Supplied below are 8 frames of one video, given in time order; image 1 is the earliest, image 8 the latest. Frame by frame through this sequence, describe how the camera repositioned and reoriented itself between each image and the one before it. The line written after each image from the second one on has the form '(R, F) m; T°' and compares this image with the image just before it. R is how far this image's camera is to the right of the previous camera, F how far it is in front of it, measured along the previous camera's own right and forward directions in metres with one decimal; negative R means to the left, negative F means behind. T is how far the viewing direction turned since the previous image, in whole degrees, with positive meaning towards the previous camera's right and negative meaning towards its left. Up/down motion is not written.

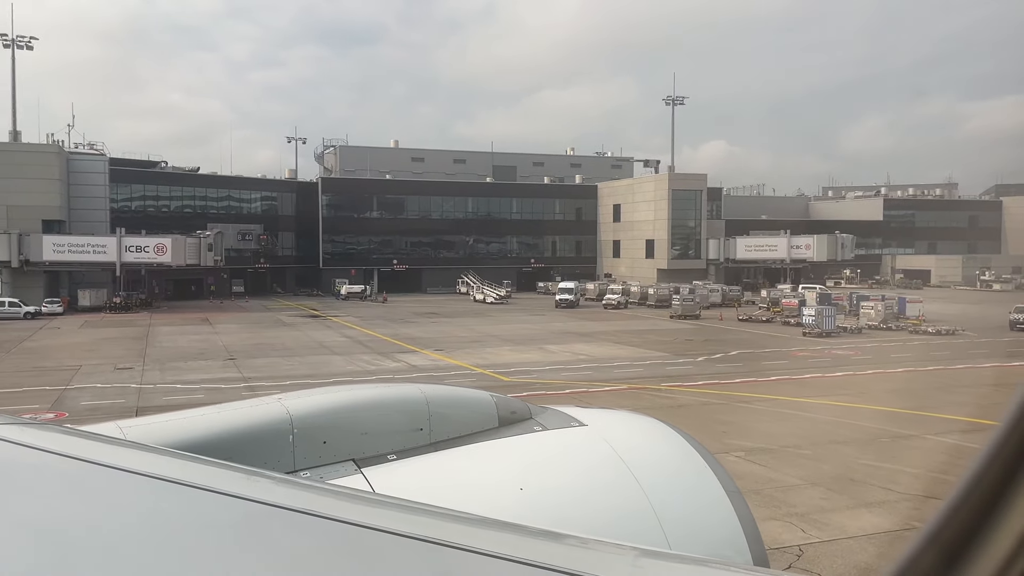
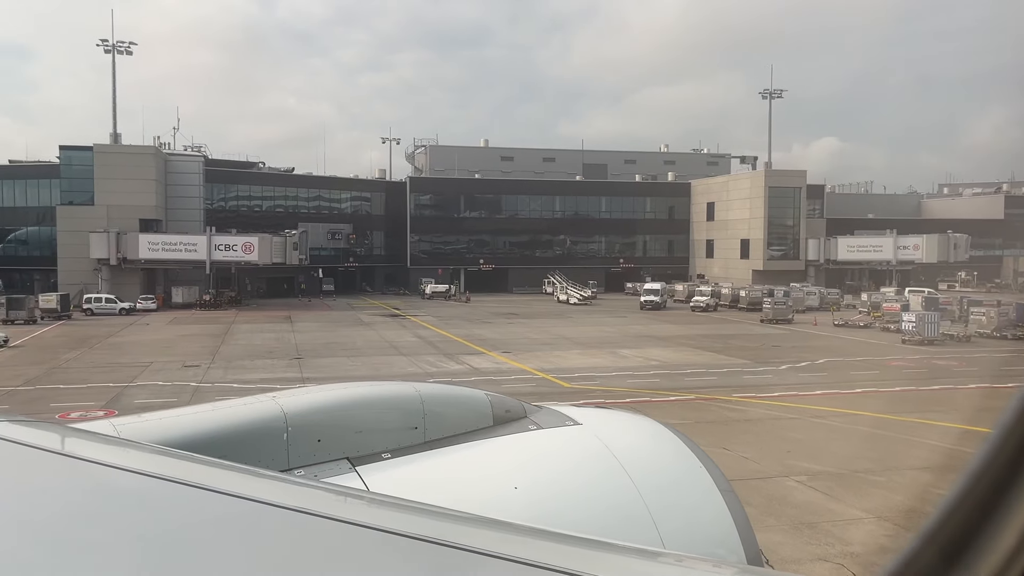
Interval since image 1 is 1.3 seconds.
(+1.0, +1.1) m; -7°
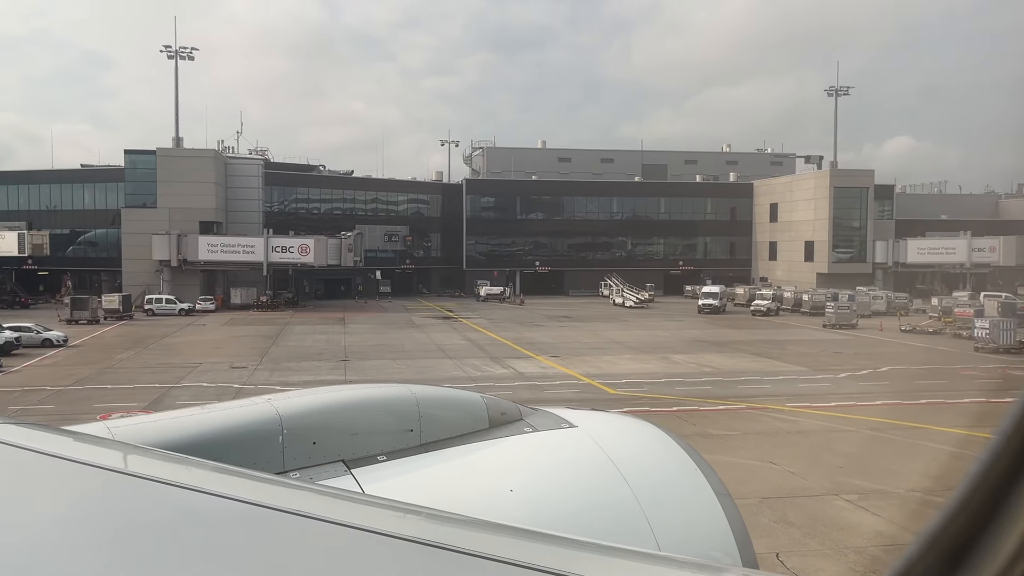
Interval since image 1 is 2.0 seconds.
(+0.5, +0.5) m; -4°
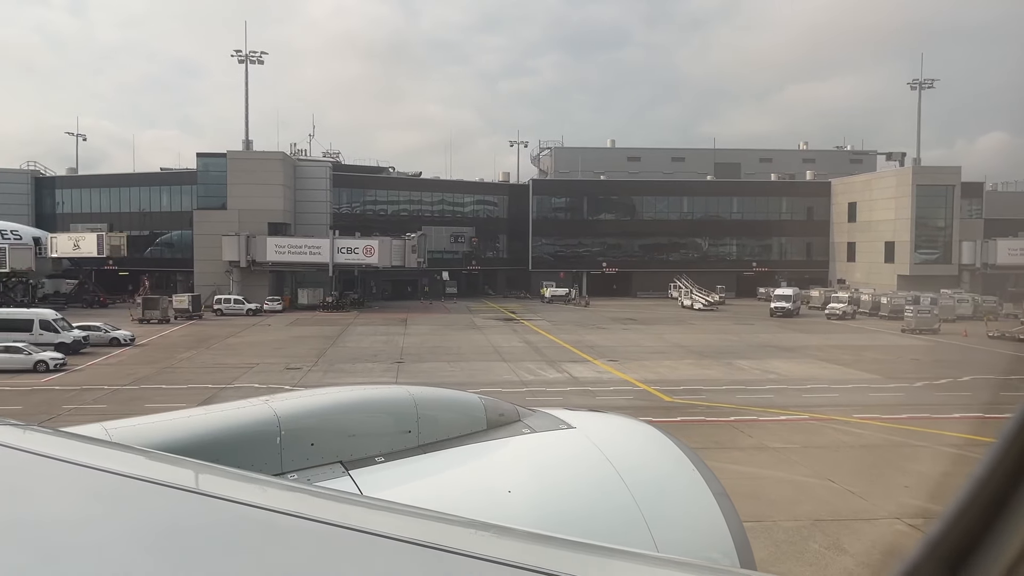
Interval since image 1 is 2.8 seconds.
(+0.6, +0.6) m; -5°
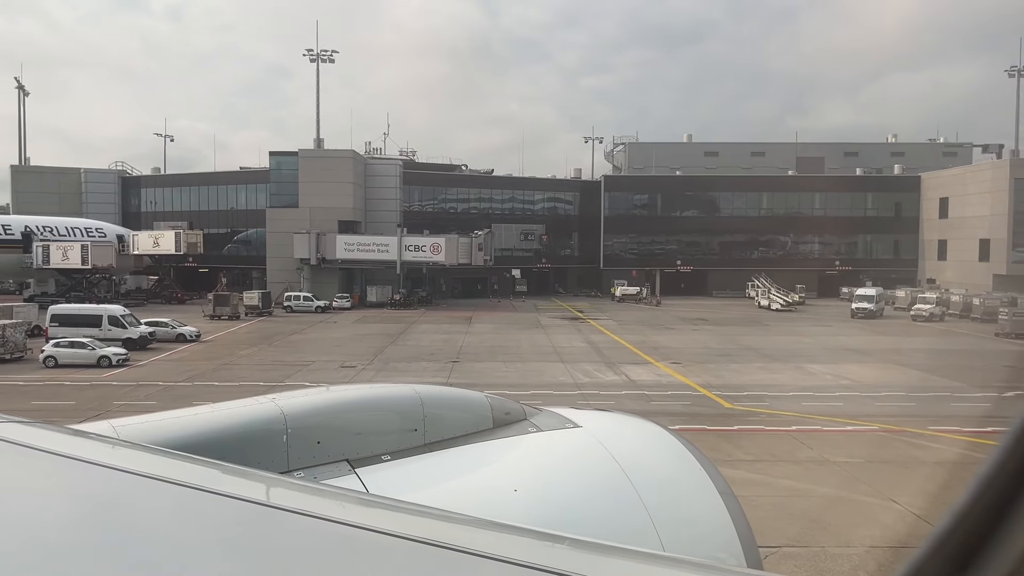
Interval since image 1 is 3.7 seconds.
(+0.7, +0.8) m; -5°
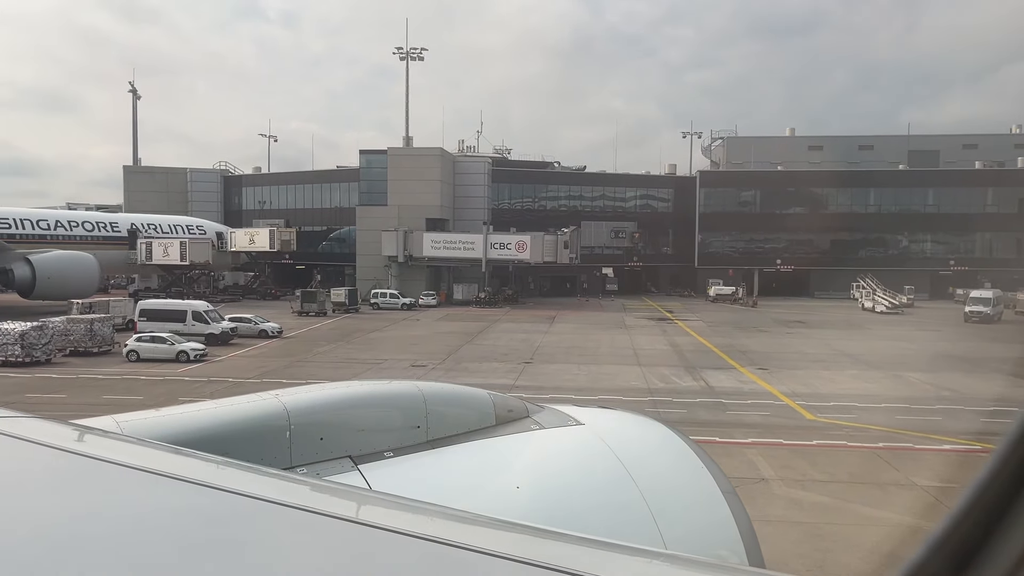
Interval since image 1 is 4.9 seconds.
(+0.8, +0.9) m; -7°
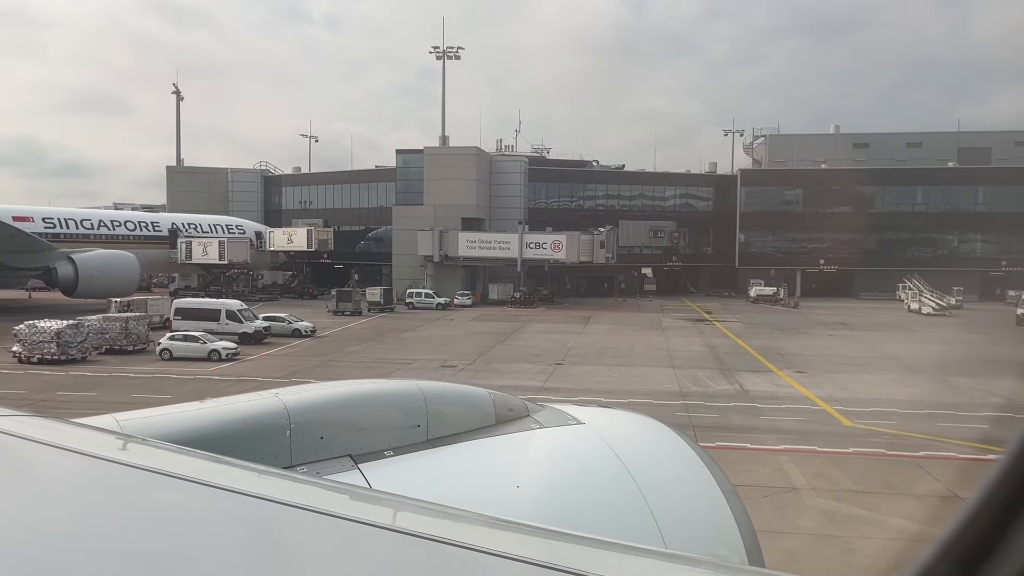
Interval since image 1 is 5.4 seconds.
(+0.3, +0.3) m; -3°
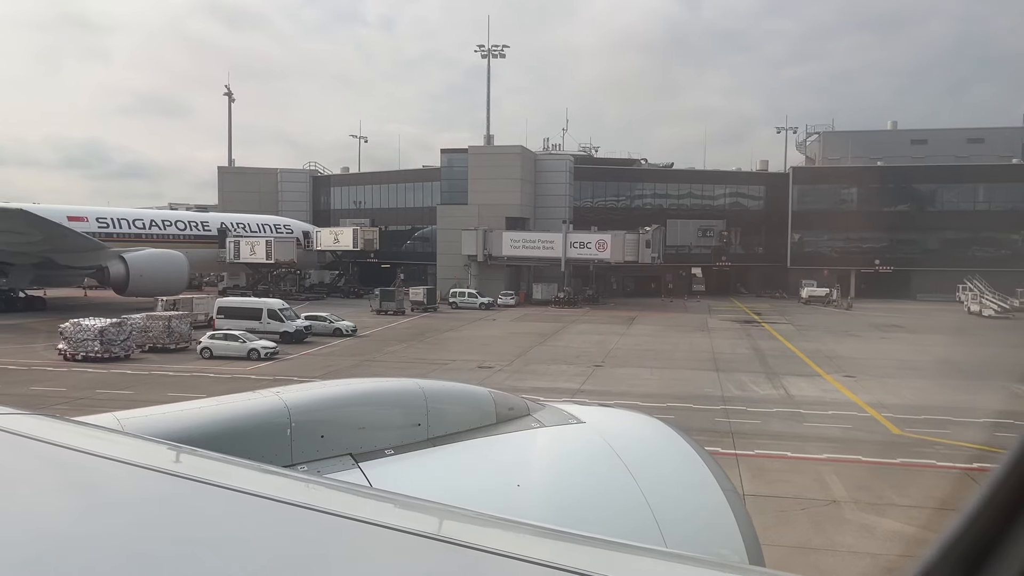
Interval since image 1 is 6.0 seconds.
(+0.3, +0.4) m; -3°
